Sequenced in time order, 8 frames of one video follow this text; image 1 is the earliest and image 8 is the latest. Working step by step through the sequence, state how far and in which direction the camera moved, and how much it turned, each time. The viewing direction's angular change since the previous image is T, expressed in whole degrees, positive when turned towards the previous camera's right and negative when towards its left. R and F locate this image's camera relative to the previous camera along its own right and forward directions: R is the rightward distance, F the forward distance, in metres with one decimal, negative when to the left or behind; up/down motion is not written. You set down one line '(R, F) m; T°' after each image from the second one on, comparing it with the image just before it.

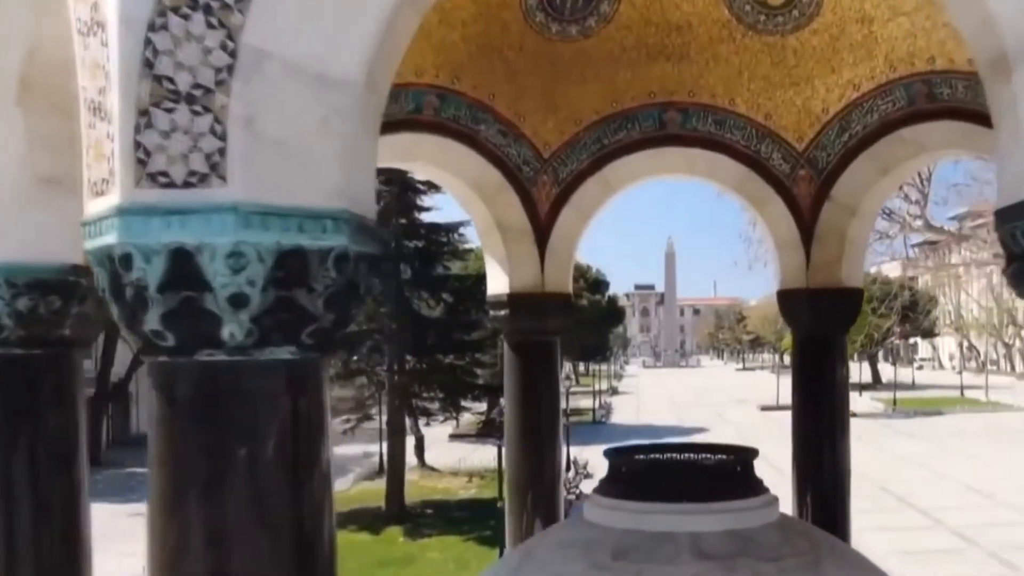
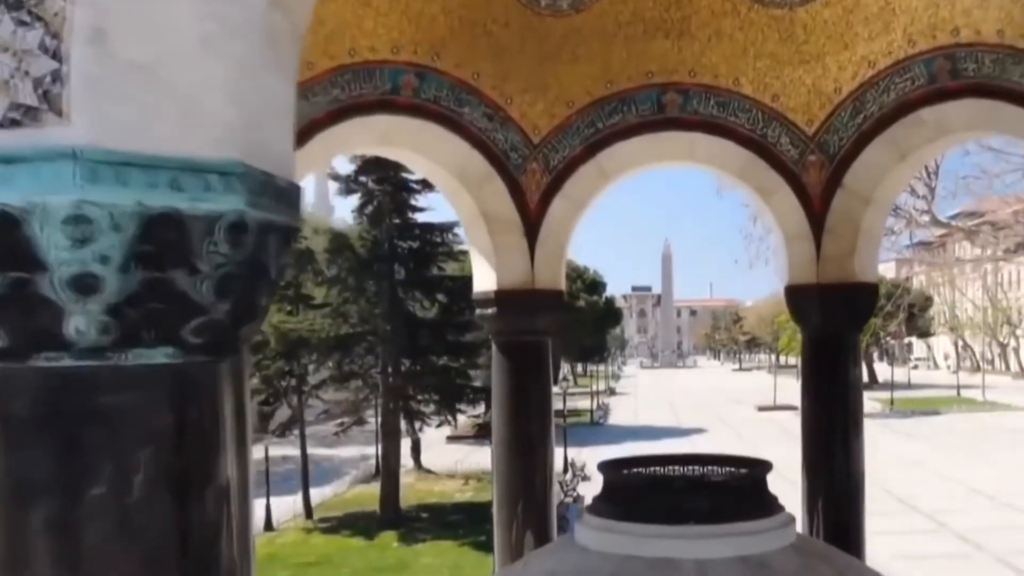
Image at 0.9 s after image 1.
(0.0, +0.4) m; 0°
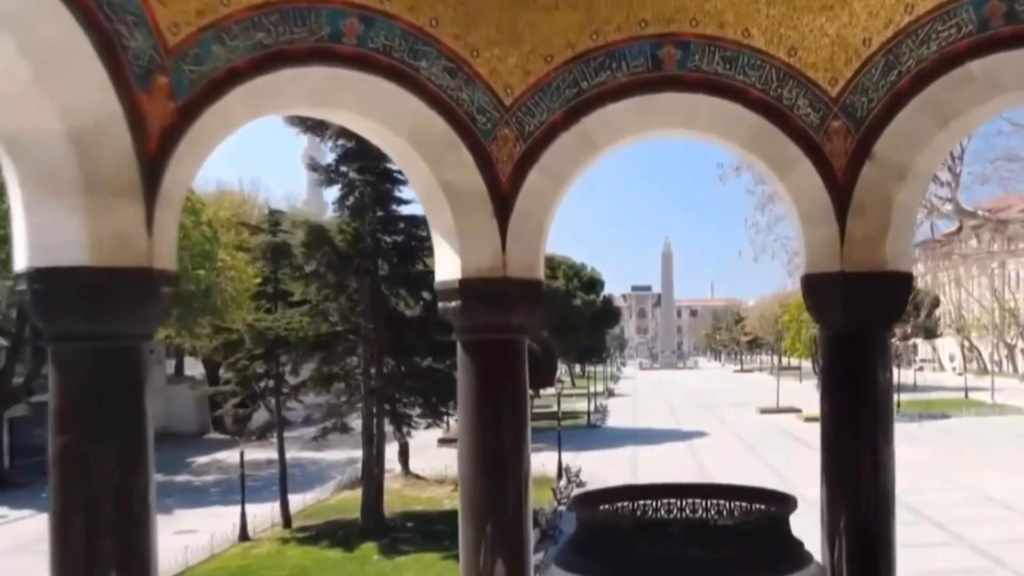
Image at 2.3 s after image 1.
(+0.1, +0.9) m; 0°
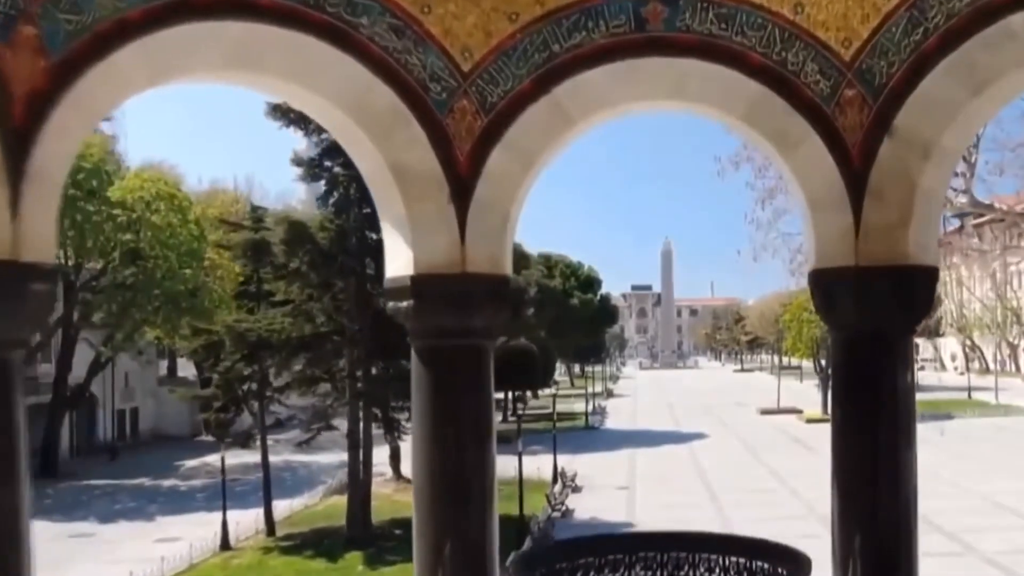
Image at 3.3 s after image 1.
(+0.1, +0.7) m; 0°
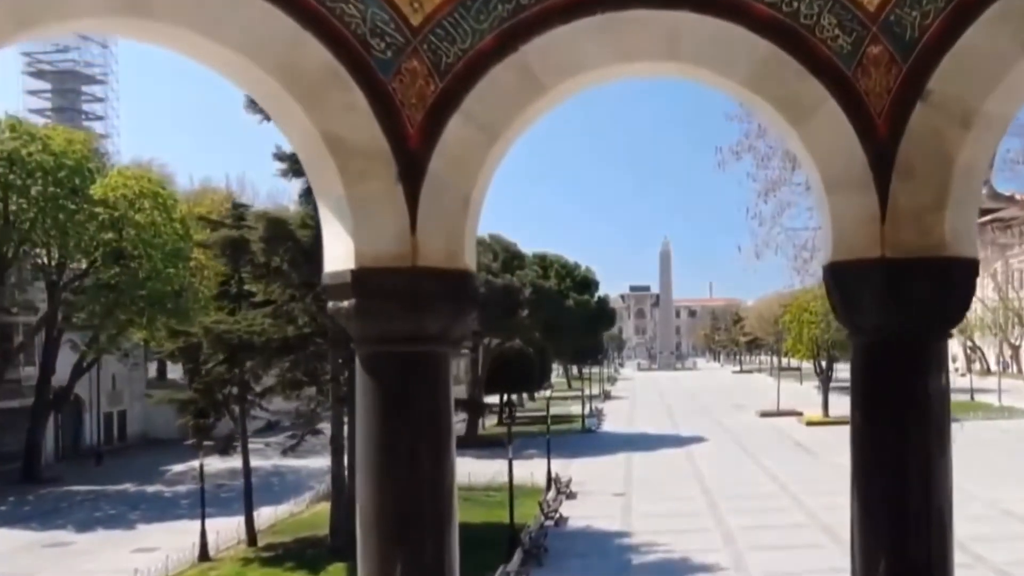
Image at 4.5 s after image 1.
(+0.1, +0.6) m; 0°
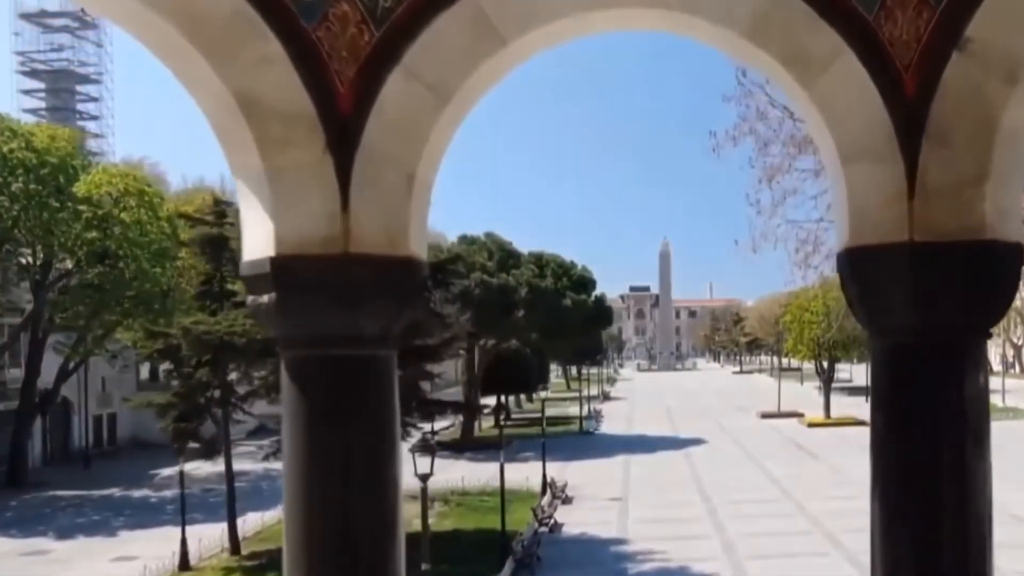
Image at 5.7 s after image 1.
(+0.1, +0.6) m; 0°
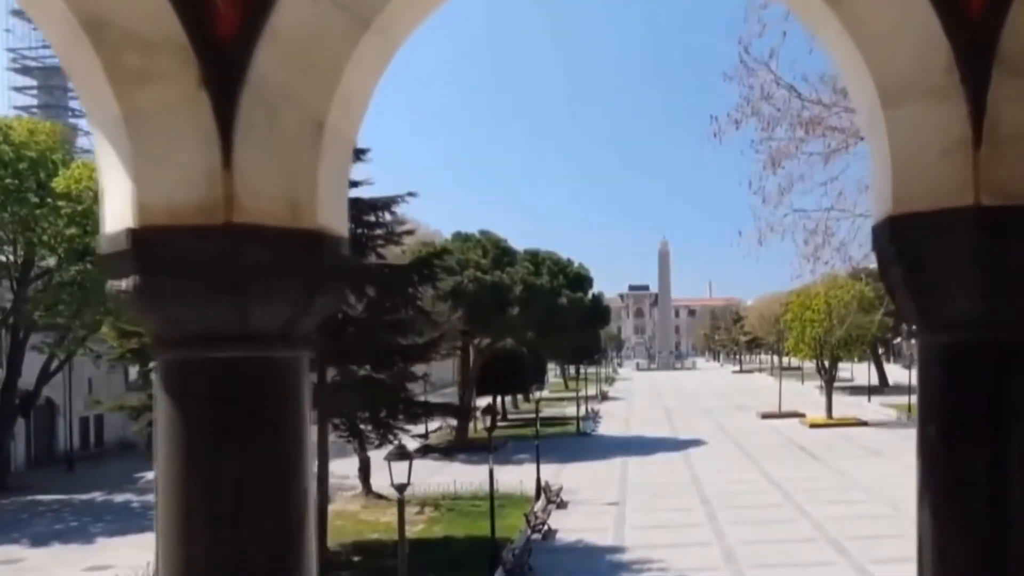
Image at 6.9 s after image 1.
(+0.1, +0.7) m; 0°
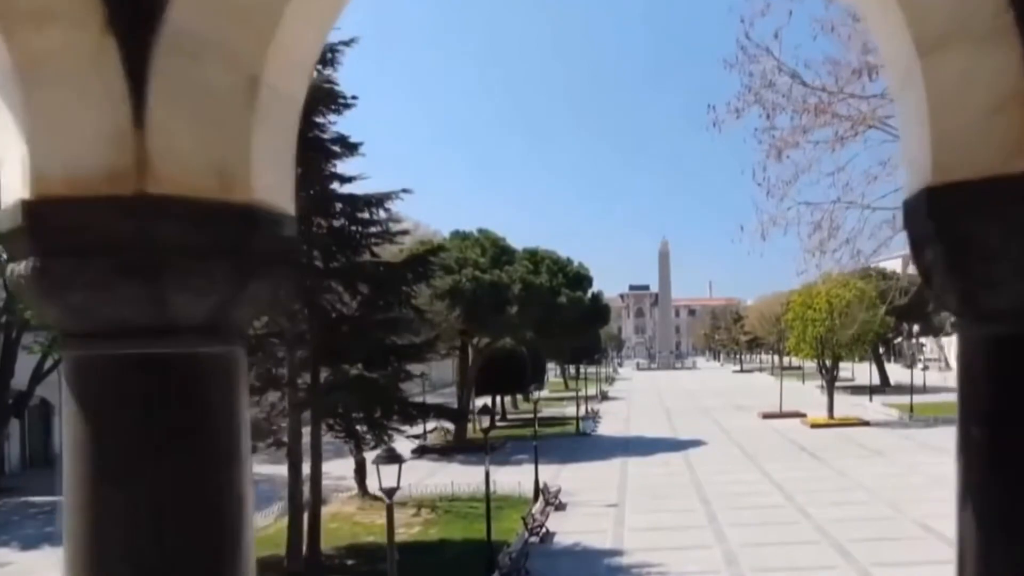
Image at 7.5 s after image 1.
(+0.1, +0.3) m; 0°
